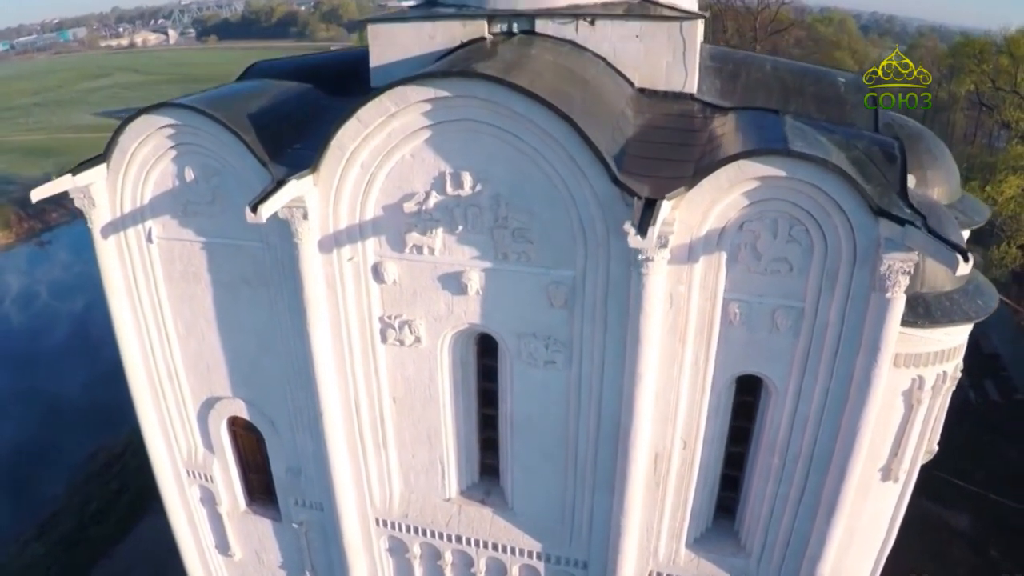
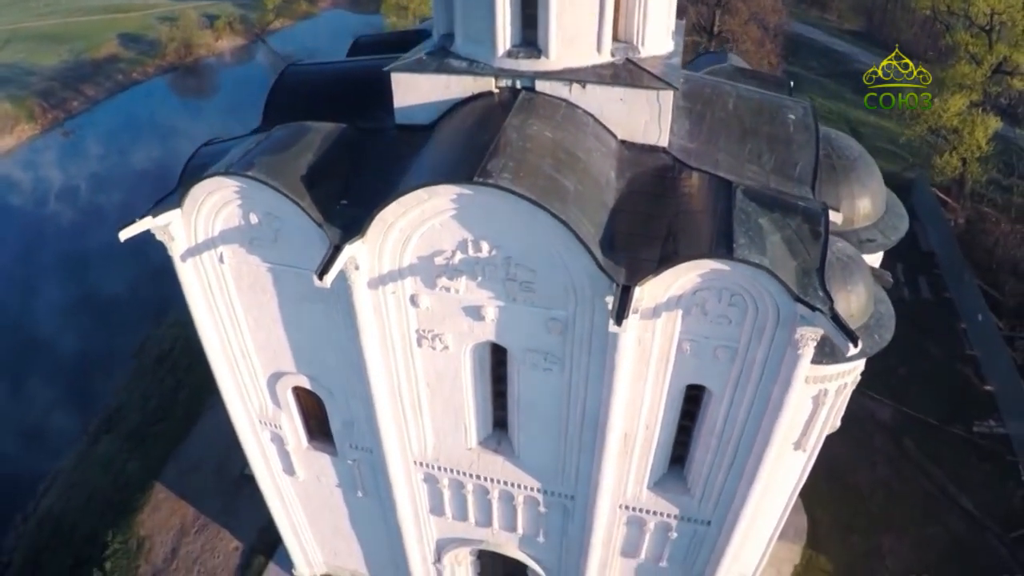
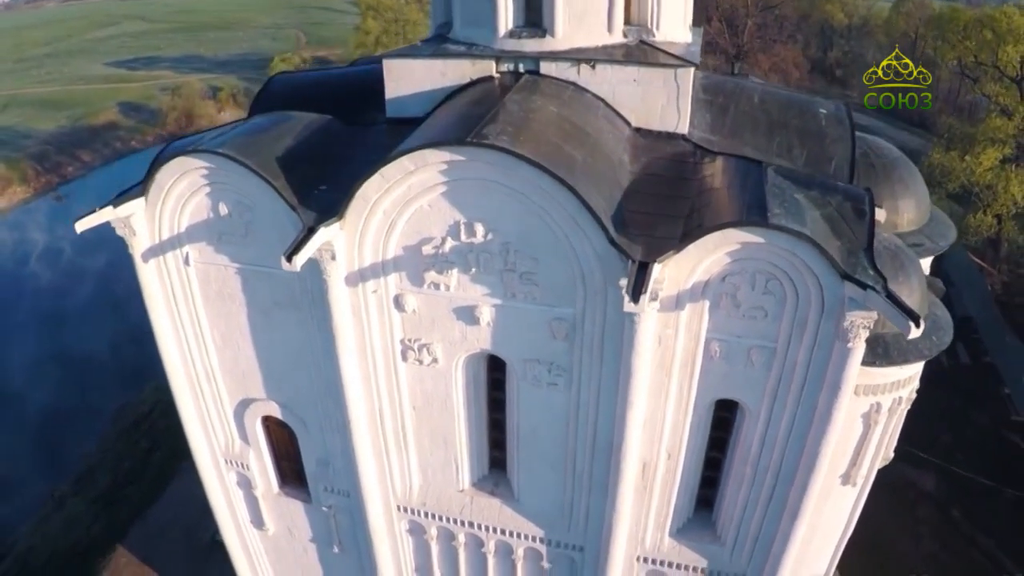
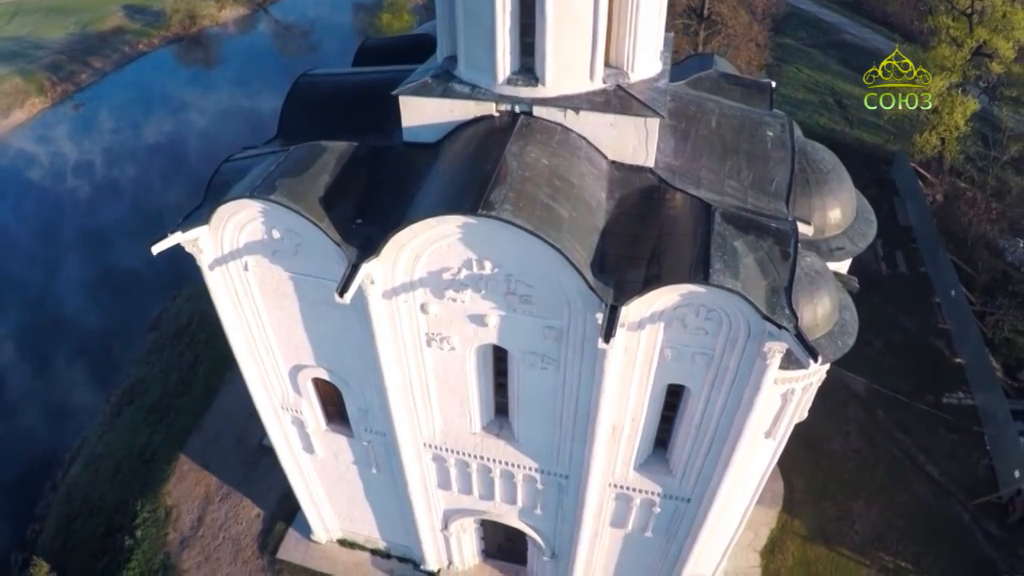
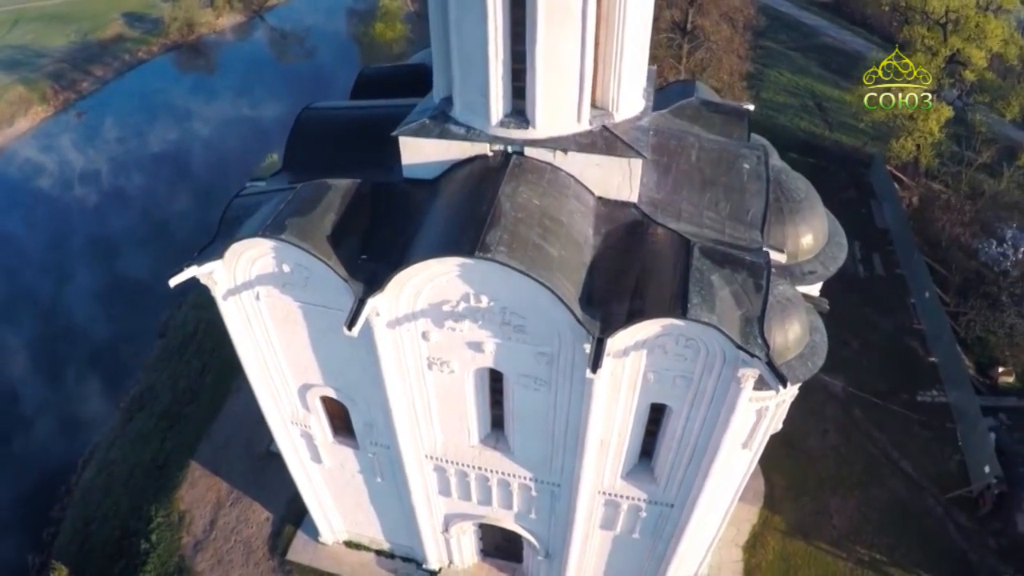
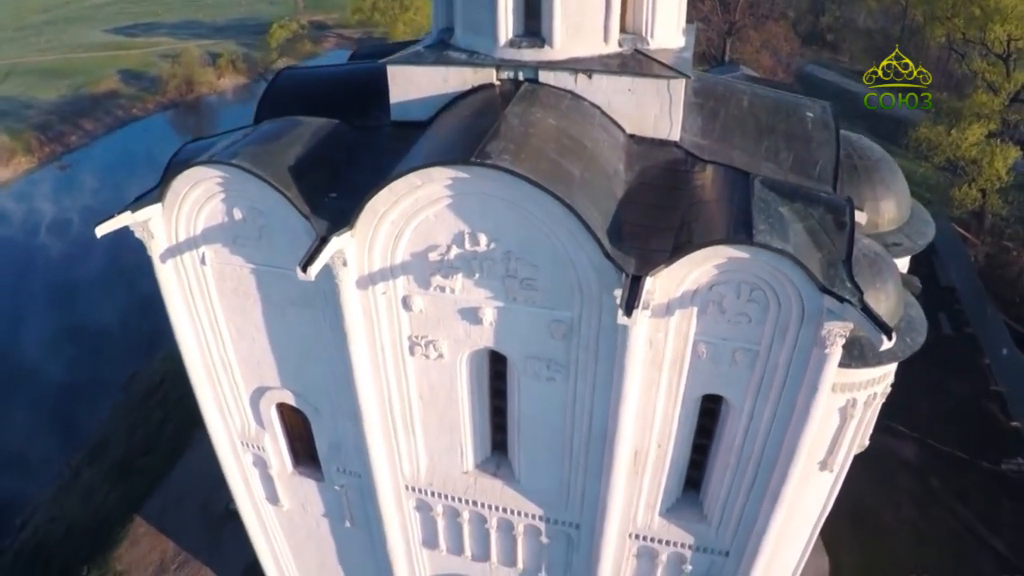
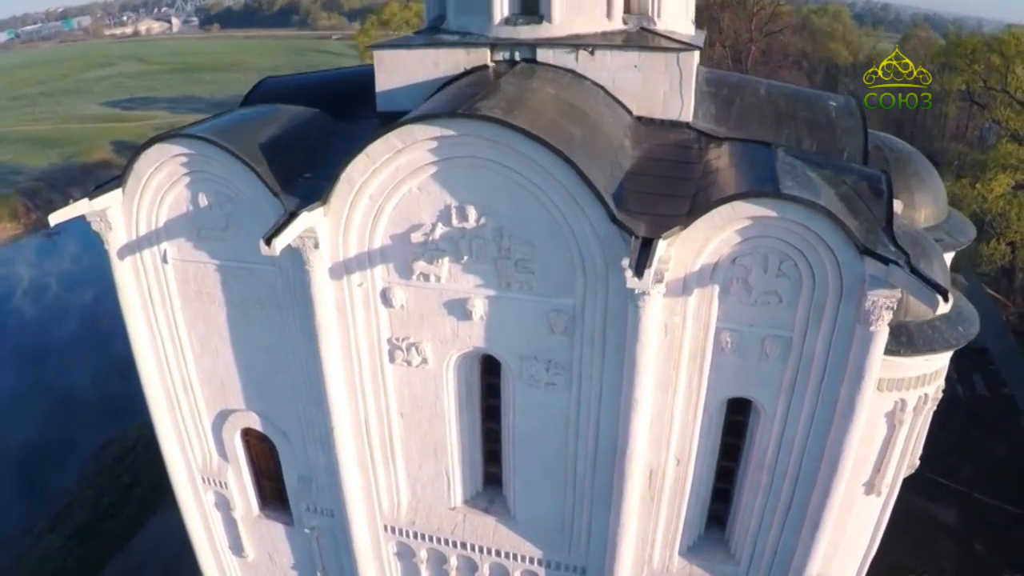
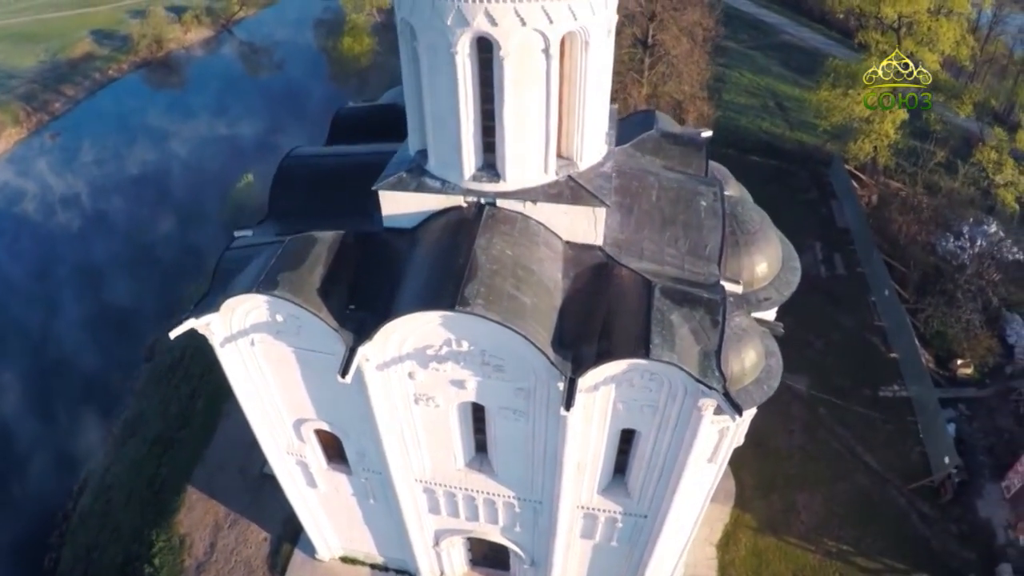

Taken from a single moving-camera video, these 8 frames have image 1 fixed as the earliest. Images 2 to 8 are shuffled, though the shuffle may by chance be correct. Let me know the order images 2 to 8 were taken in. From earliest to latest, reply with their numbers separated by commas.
7, 3, 6, 2, 4, 5, 8
